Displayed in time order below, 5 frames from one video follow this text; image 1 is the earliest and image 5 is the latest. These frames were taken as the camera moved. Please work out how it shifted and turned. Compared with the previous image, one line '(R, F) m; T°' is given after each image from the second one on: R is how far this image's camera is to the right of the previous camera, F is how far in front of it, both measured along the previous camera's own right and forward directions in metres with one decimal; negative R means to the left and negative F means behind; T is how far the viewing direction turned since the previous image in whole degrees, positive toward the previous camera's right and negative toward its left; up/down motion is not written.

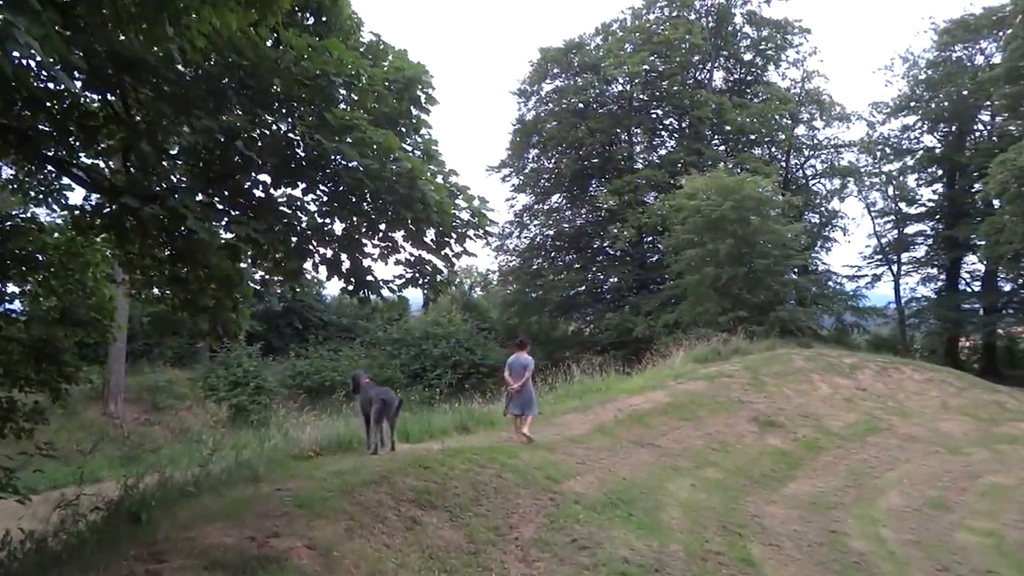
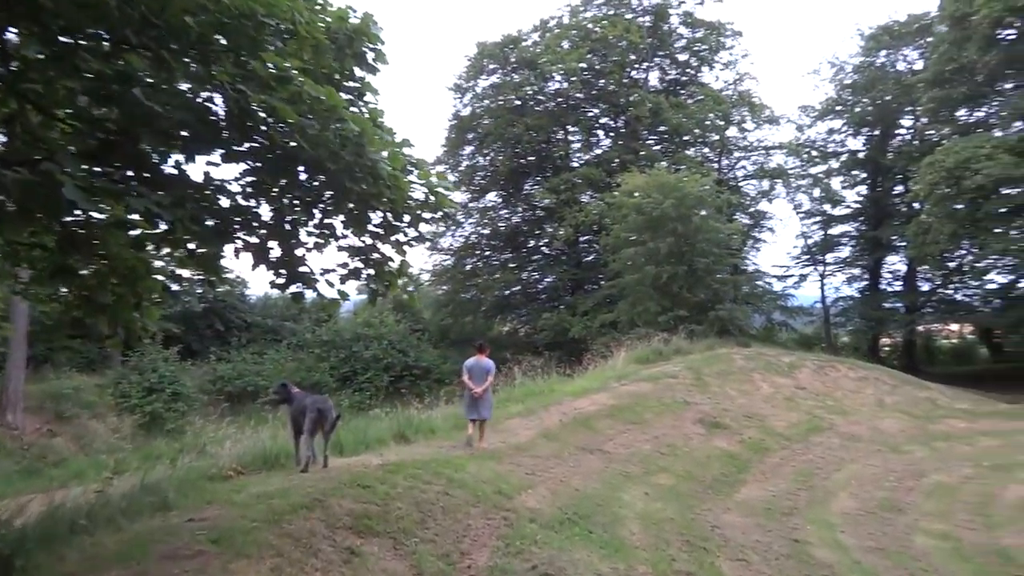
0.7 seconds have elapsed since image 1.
(-0.2, +0.7) m; +5°
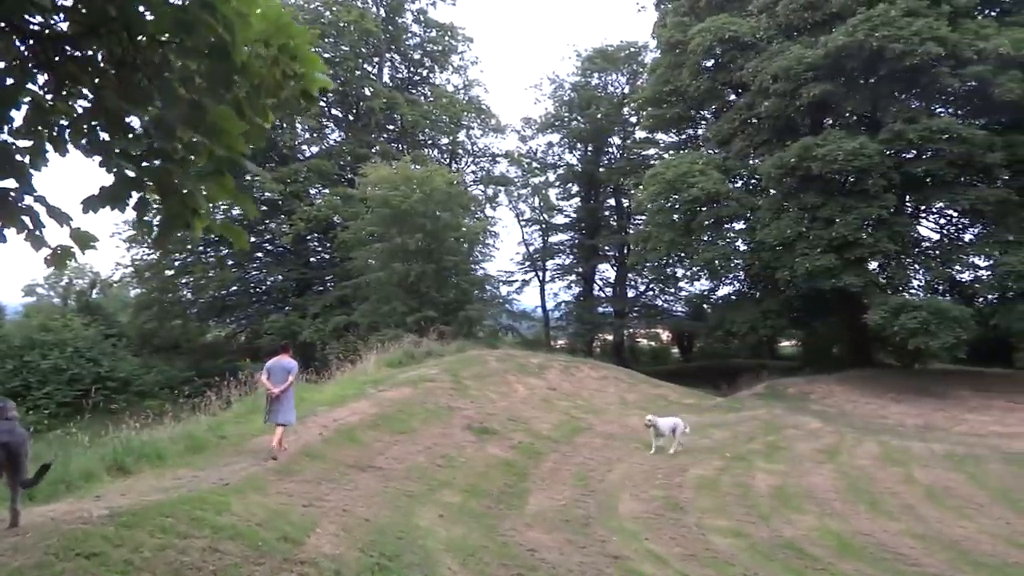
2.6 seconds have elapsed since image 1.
(-0.6, +1.7) m; +21°
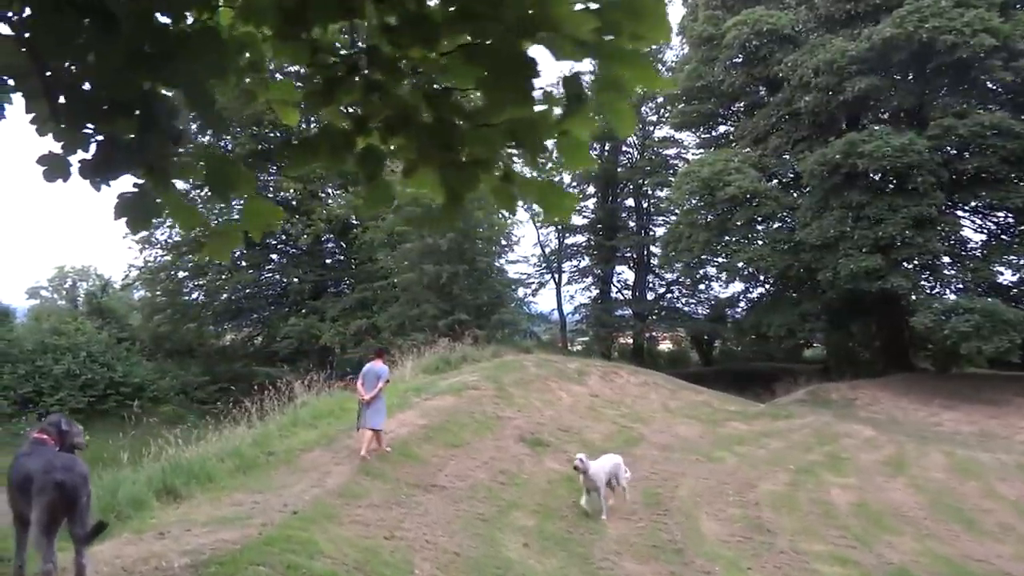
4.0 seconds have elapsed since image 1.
(-0.9, +0.9) m; 0°
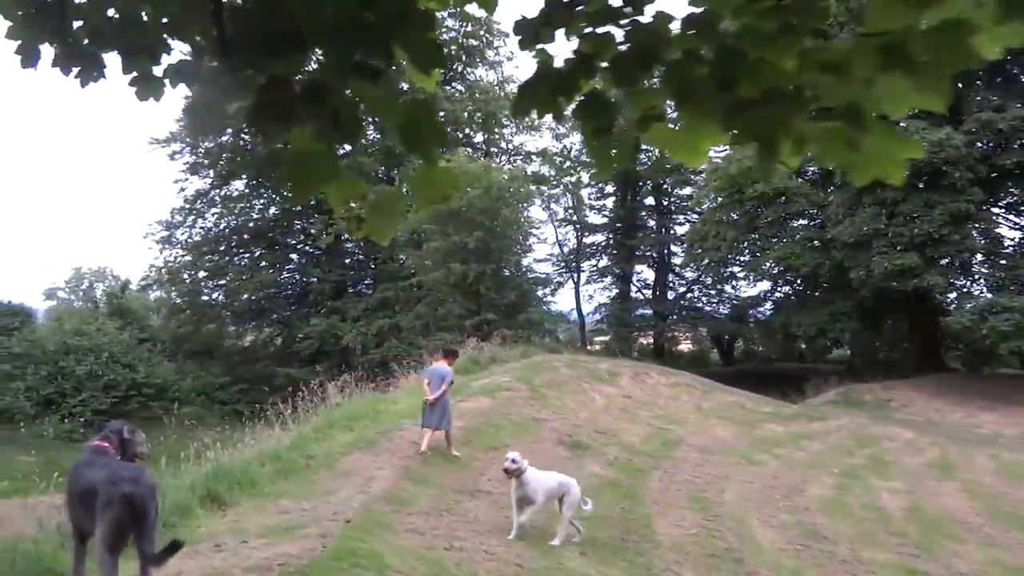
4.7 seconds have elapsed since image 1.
(-0.4, +0.3) m; -1°
